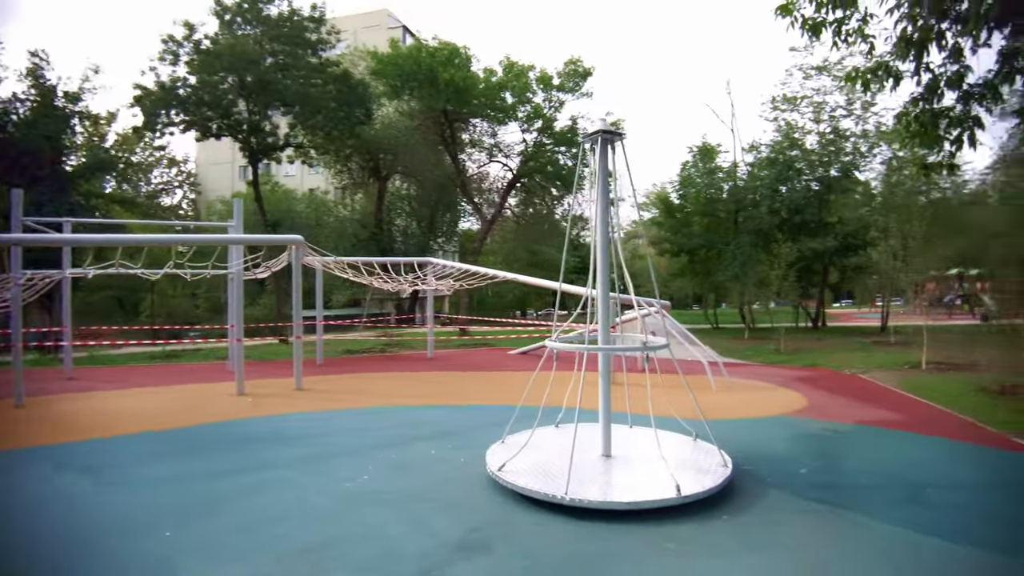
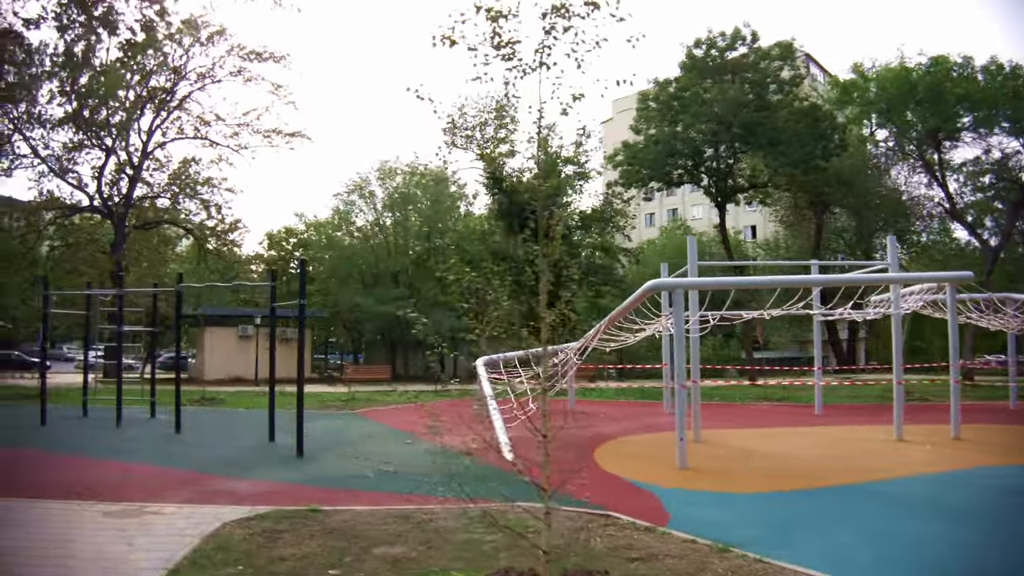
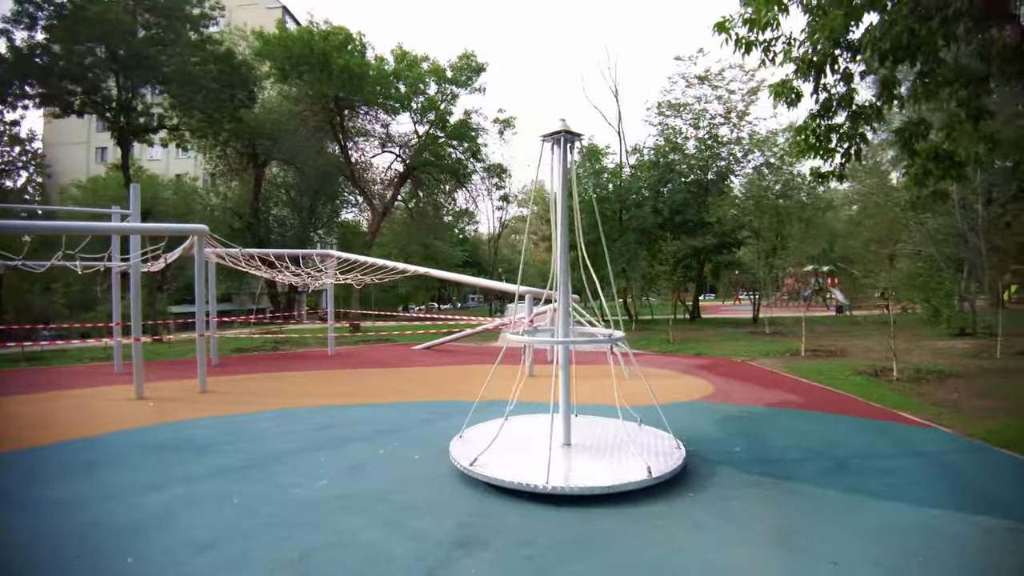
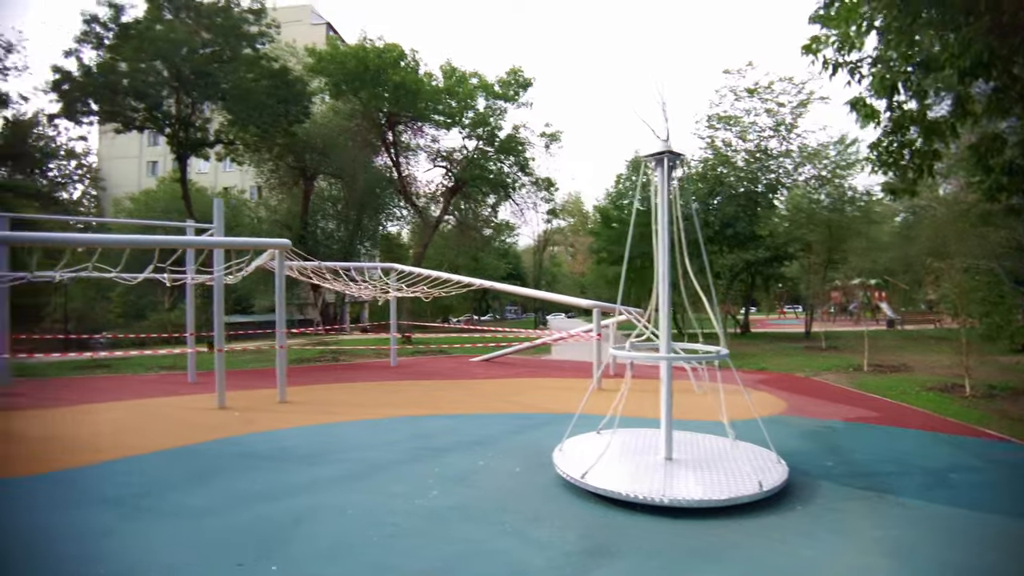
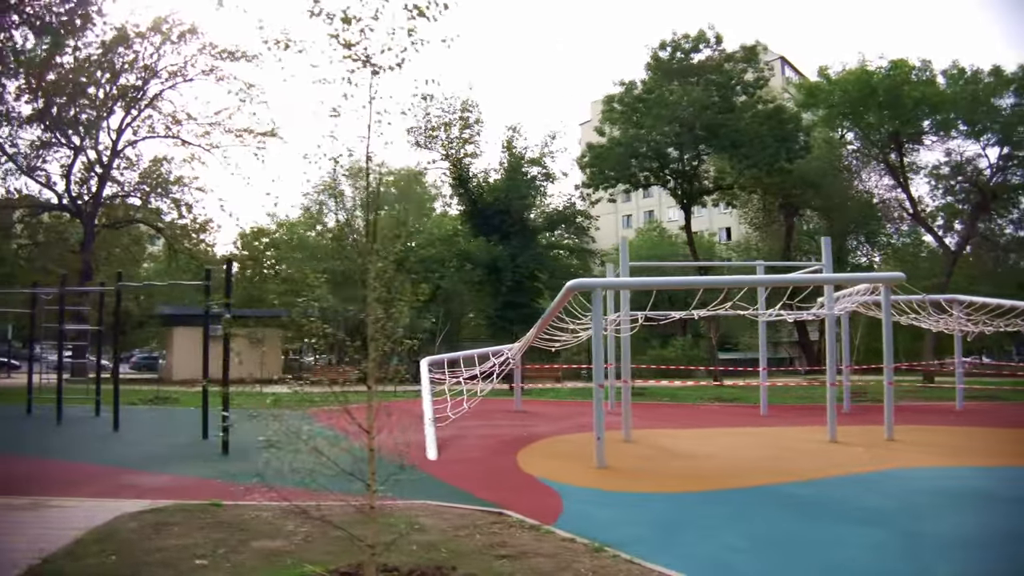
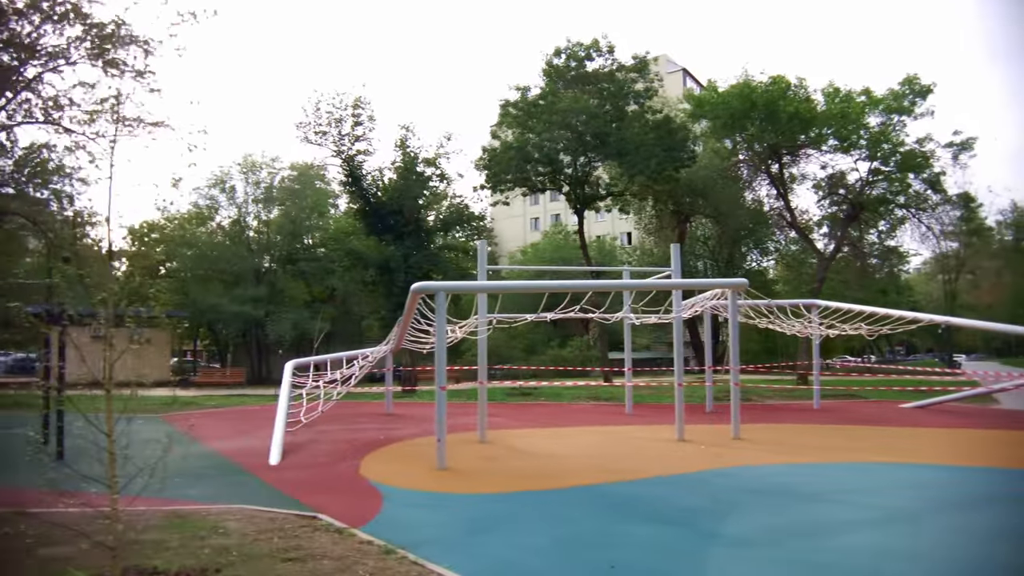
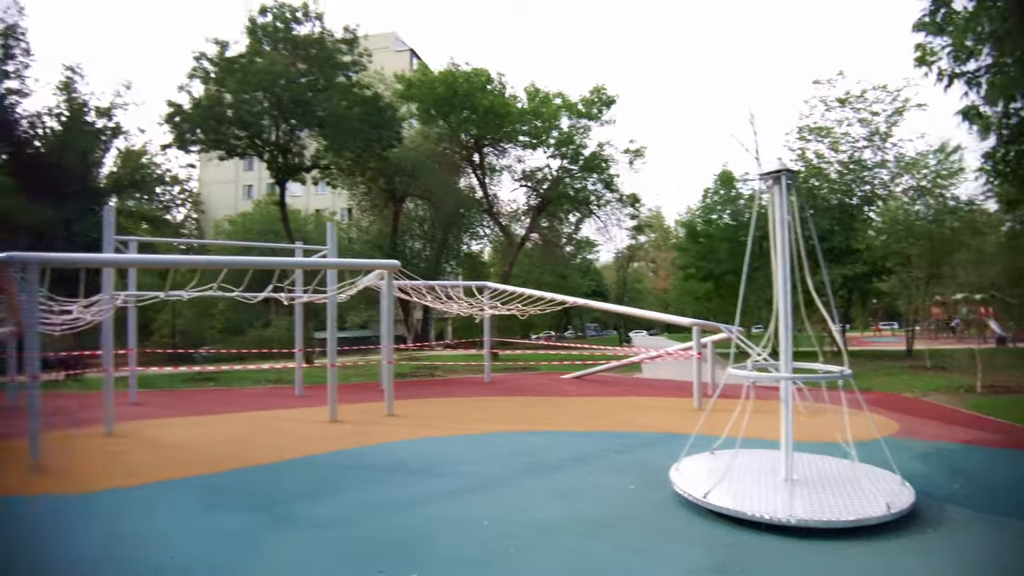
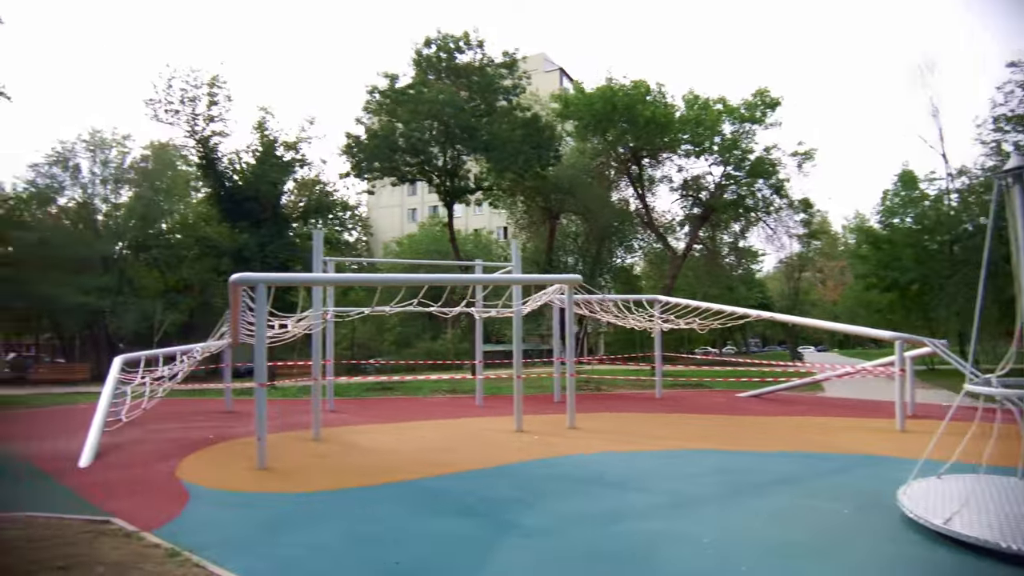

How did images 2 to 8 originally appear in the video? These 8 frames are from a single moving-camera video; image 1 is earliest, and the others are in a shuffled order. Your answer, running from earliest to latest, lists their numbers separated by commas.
3, 4, 7, 8, 6, 5, 2
